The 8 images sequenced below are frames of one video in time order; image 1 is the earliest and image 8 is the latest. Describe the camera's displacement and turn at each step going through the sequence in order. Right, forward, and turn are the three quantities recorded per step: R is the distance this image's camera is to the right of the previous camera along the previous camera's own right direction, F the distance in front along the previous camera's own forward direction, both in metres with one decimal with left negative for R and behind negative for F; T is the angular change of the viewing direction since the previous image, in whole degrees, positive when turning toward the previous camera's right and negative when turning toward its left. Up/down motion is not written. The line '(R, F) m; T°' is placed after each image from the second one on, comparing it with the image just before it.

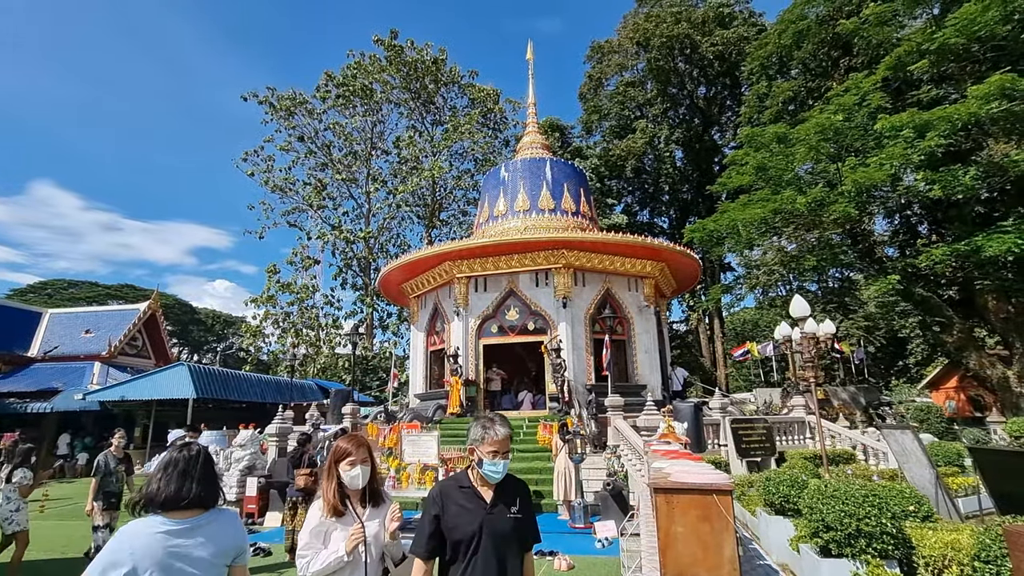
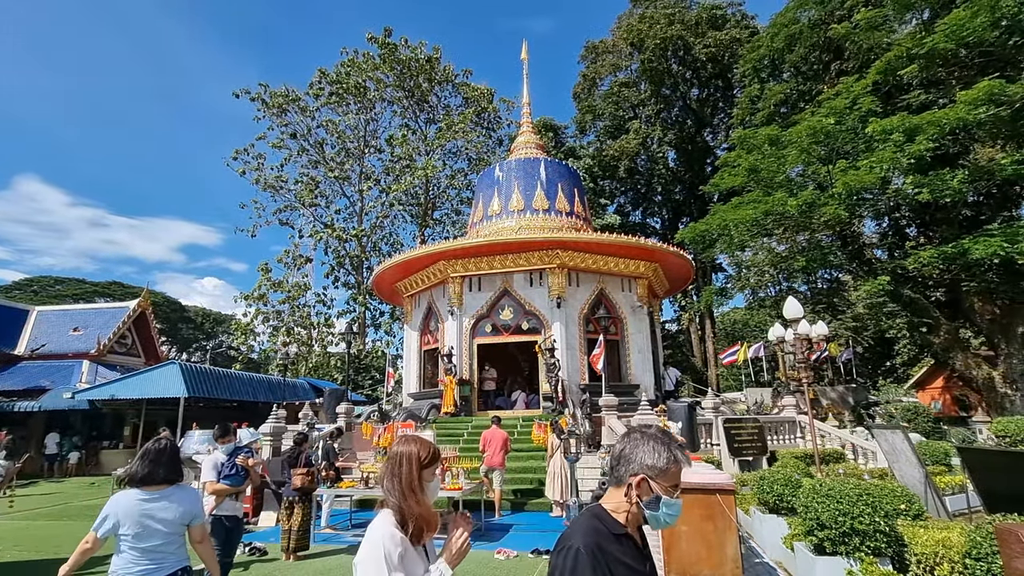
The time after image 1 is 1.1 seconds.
(-0.1, 0.0) m; +1°
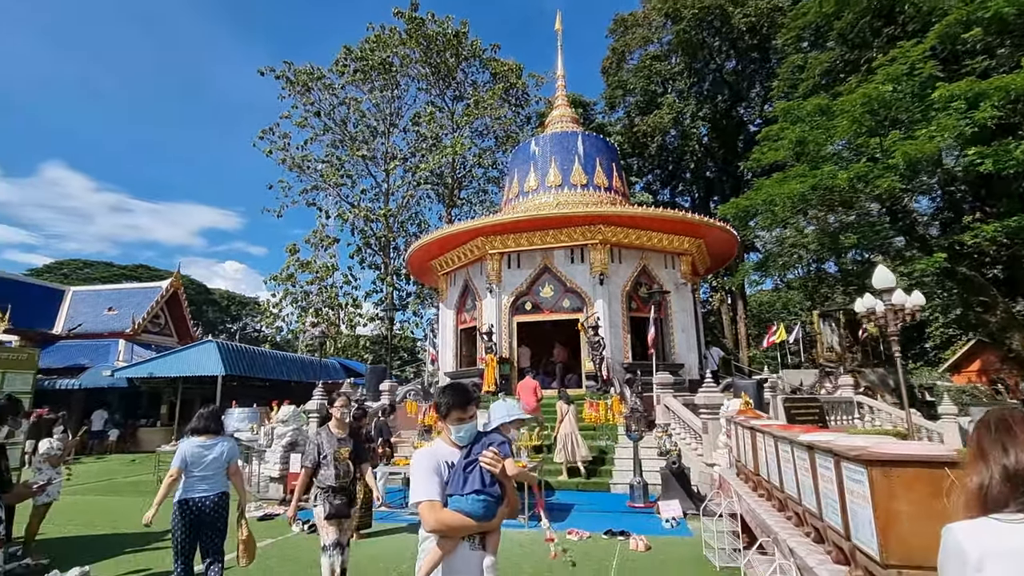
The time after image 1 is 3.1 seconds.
(-0.7, +0.4) m; -2°
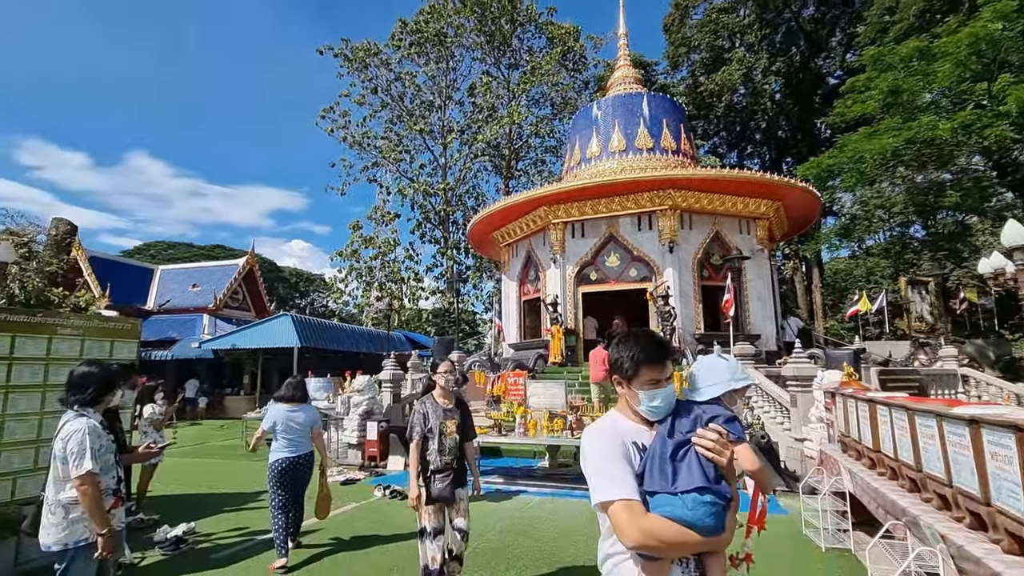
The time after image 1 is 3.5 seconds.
(-0.3, +0.2) m; -6°
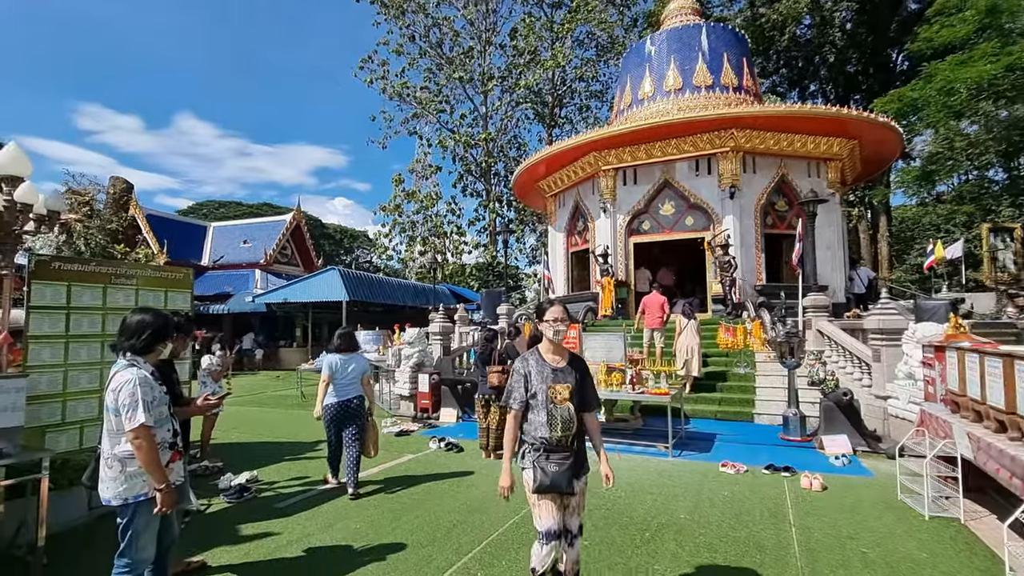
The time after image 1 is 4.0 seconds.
(-0.2, +0.4) m; -4°
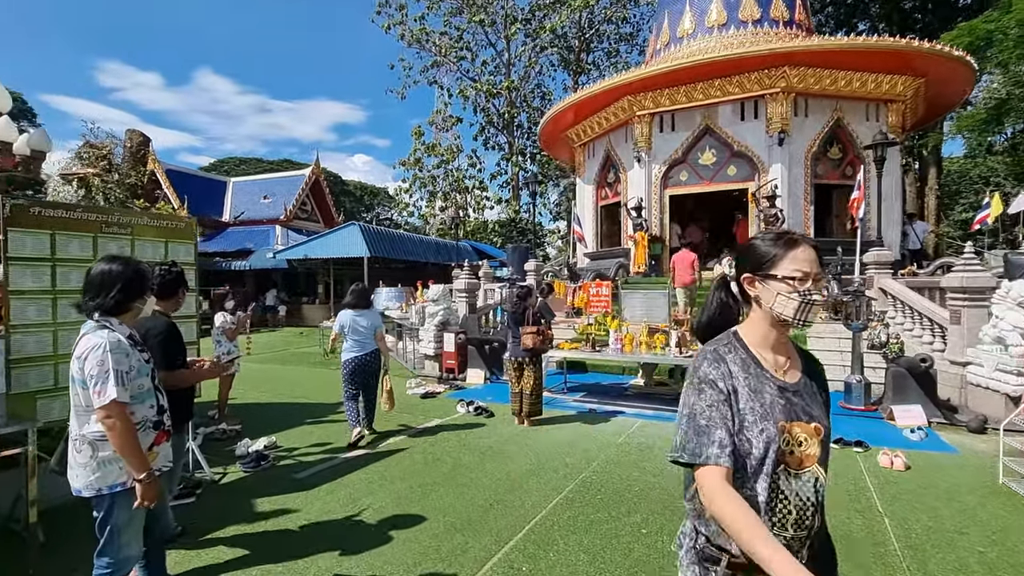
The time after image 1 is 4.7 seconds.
(-0.2, +0.6) m; -2°
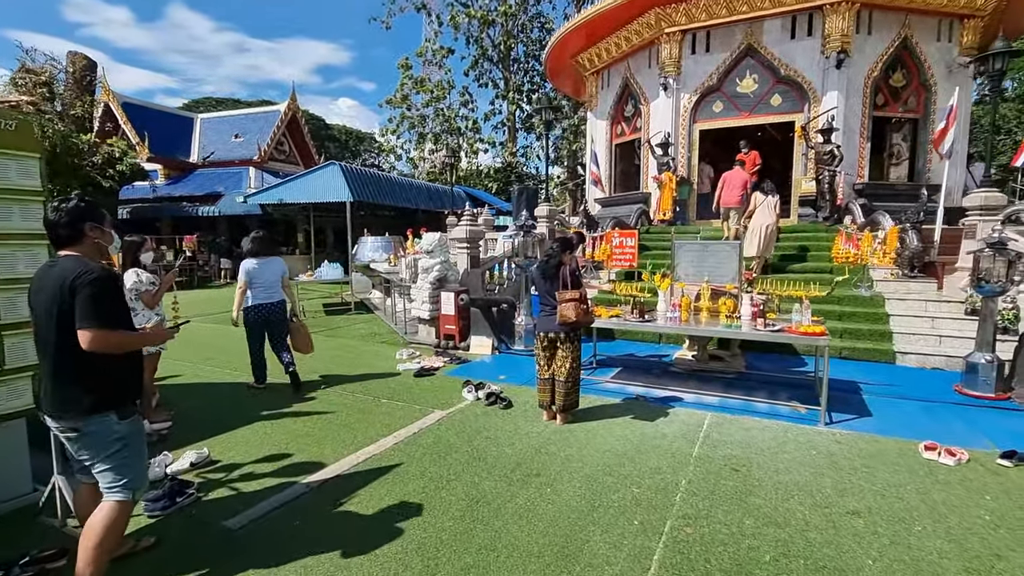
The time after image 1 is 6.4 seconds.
(-0.3, +1.7) m; +1°
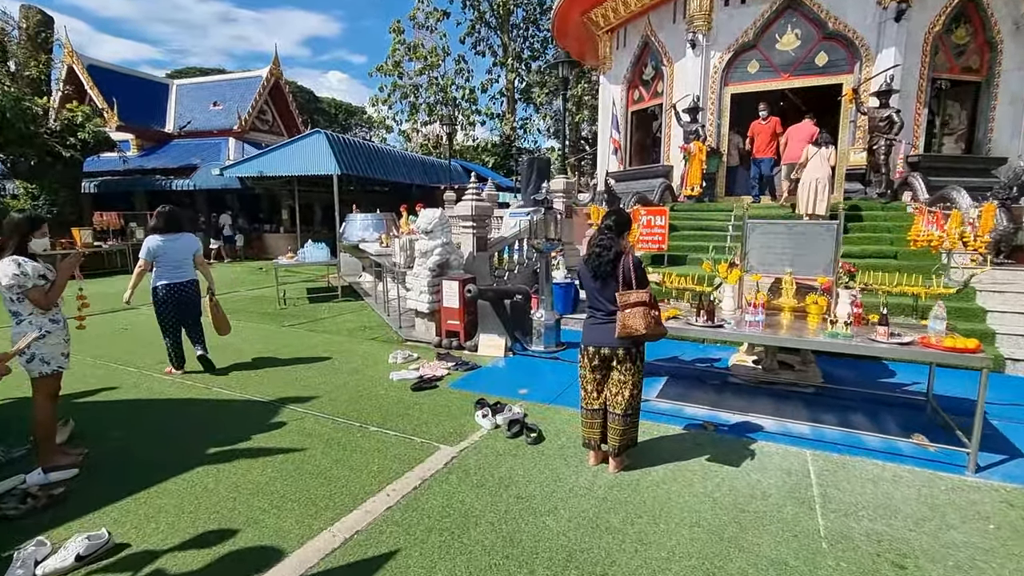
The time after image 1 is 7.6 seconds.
(-0.3, +1.3) m; +1°
